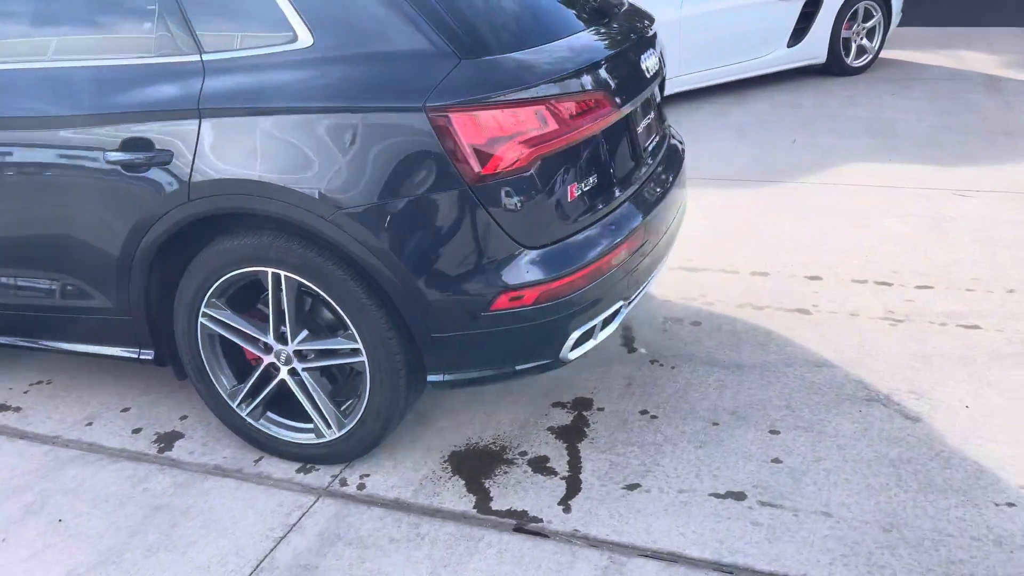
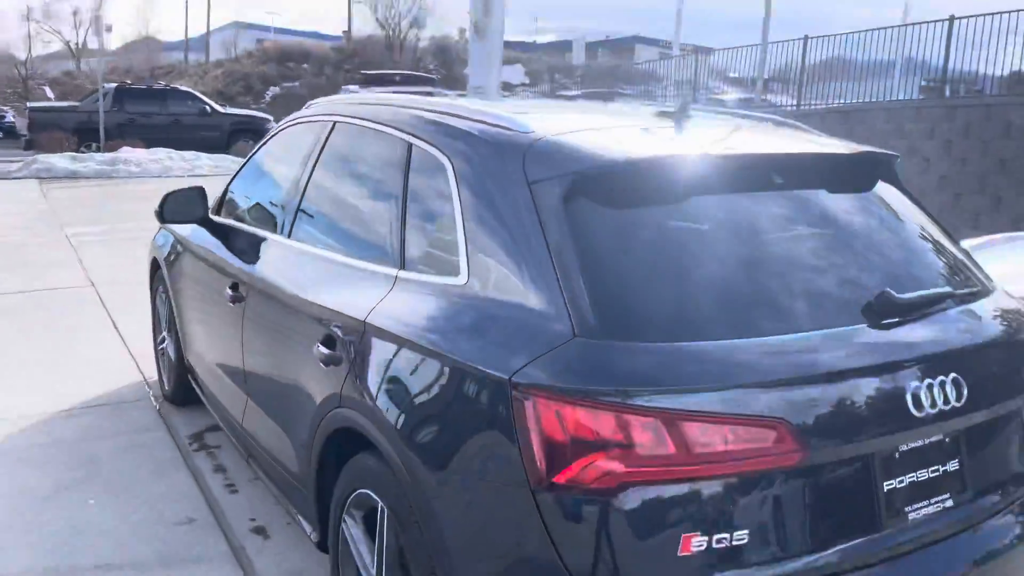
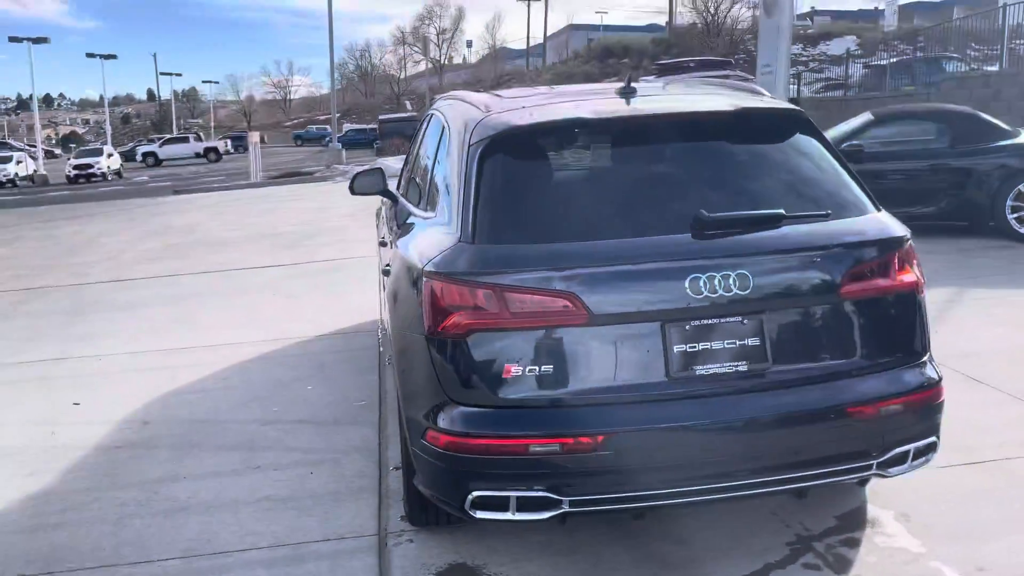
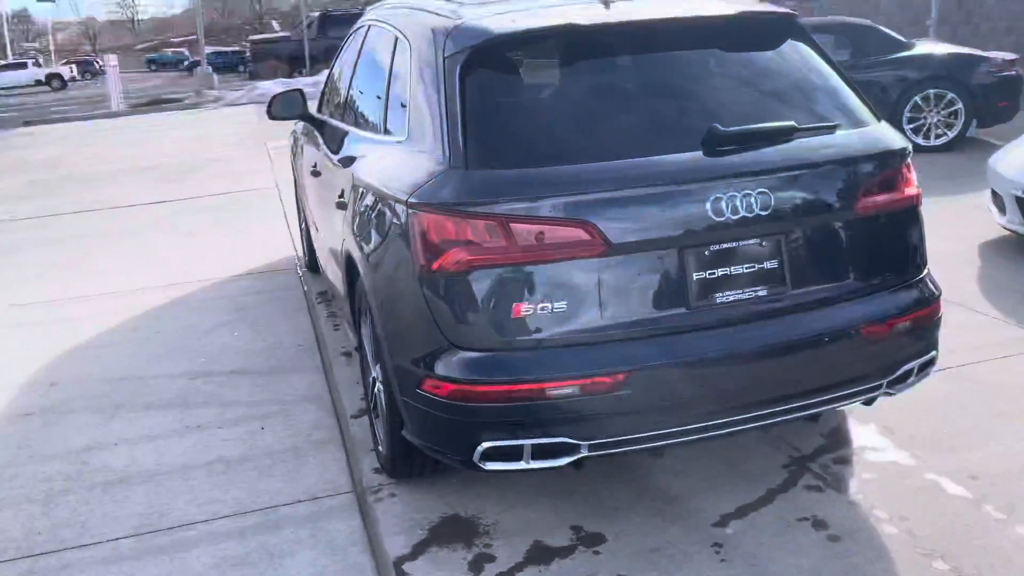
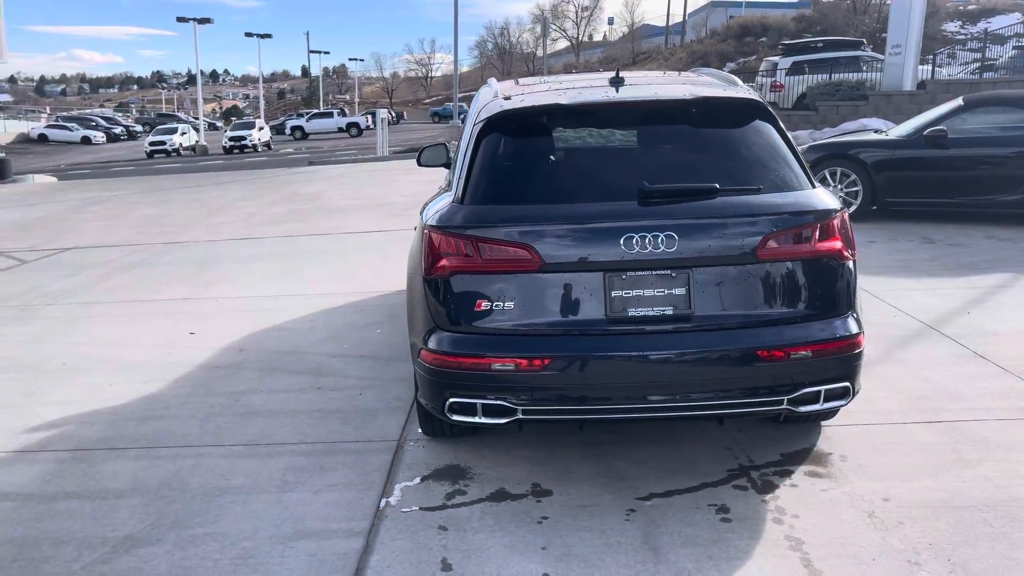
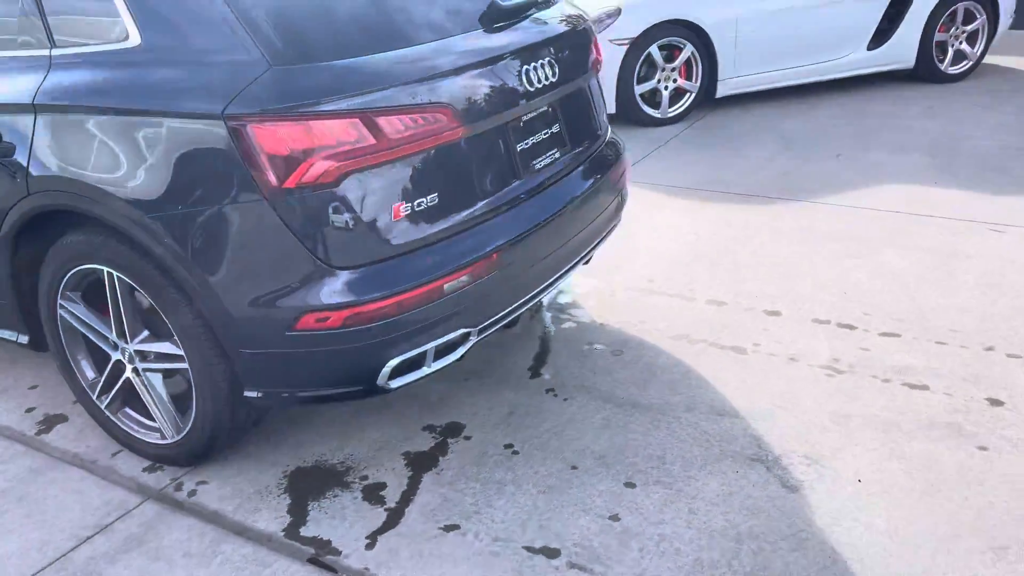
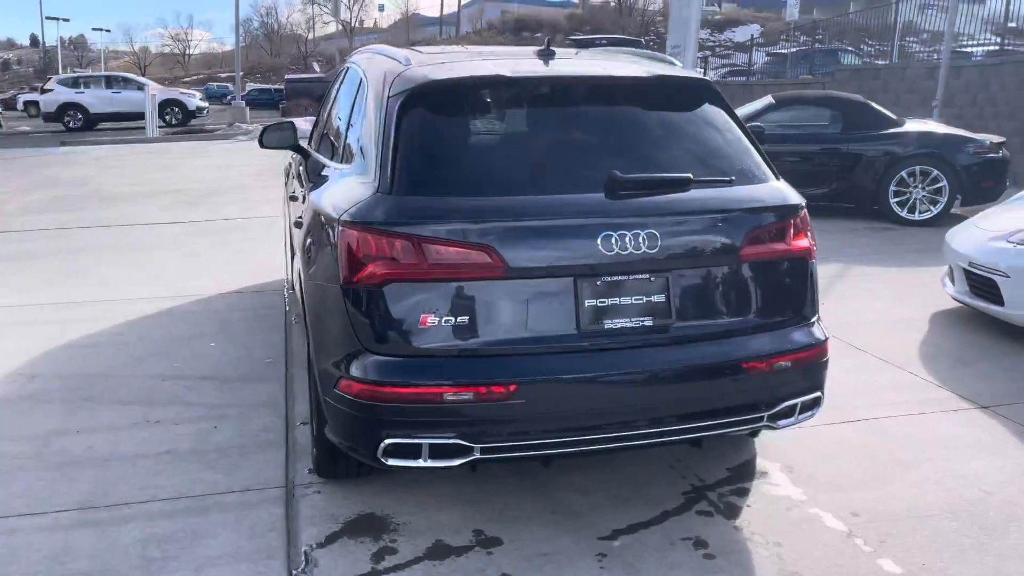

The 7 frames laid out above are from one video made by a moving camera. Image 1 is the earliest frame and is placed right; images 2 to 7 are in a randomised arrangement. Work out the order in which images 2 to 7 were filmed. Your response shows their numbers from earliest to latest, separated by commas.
6, 4, 3, 5, 7, 2
